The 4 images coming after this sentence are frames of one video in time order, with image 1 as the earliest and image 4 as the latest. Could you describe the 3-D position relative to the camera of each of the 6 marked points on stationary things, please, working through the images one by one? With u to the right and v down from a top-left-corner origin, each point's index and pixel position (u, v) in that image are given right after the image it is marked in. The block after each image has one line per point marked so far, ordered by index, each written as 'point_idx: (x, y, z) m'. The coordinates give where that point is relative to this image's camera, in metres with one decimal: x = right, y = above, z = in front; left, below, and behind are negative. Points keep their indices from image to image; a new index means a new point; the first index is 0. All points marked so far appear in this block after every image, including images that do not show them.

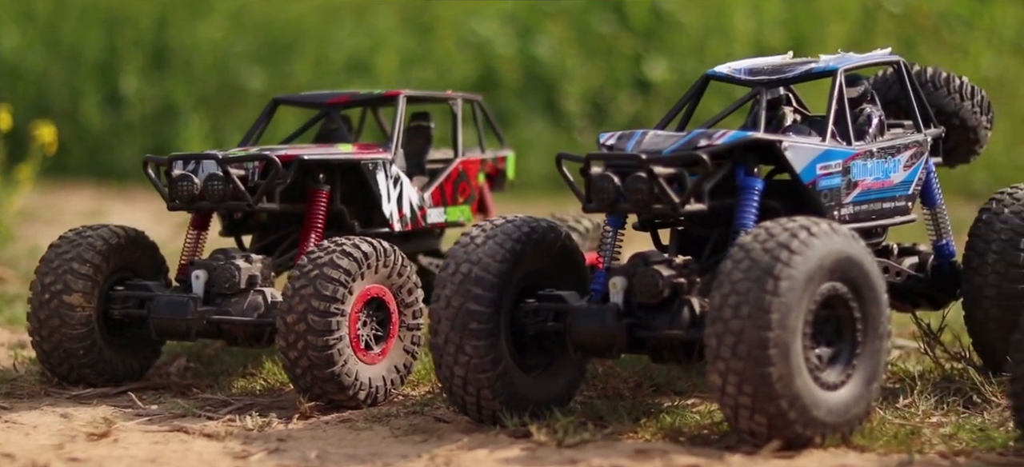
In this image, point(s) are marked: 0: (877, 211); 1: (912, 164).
0: (+1.8, +0.1, +5.6) m
1: (+2.0, +0.3, +5.8) m
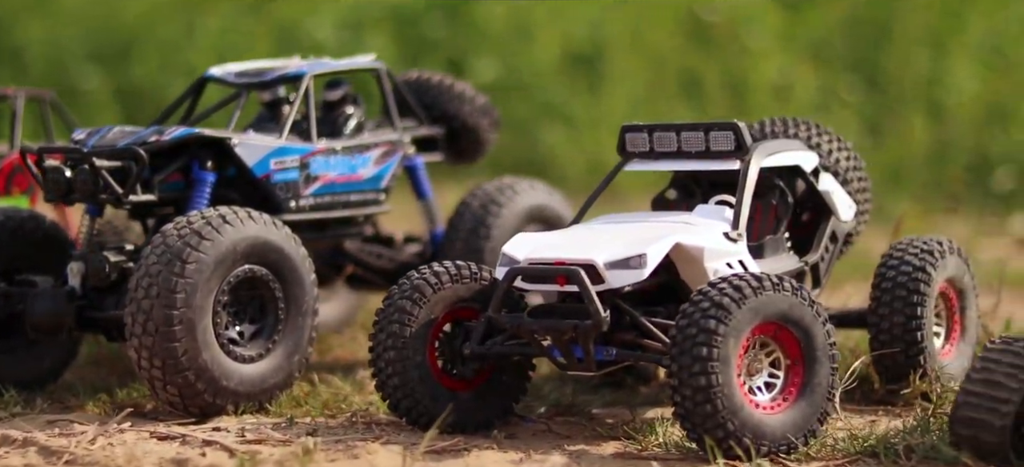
0: (-0.9, +0.2, +6.2) m
1: (-0.7, +0.4, +6.4) m
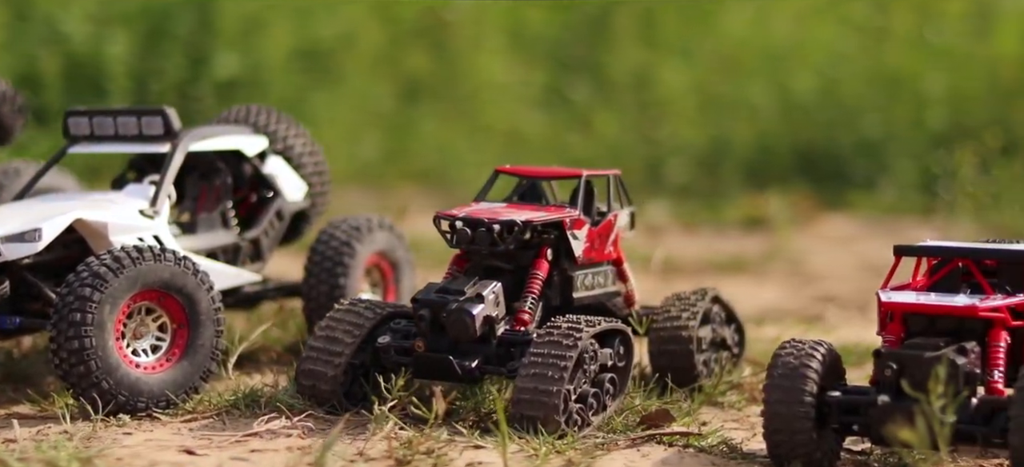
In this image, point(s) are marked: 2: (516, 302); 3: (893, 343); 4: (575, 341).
0: (-3.7, +0.3, +6.2) m
1: (-3.6, +0.5, +6.4) m
2: (0.0, -0.3, +4.8) m
3: (+1.4, -0.4, +4.1) m
4: (+0.2, -0.4, +4.4) m
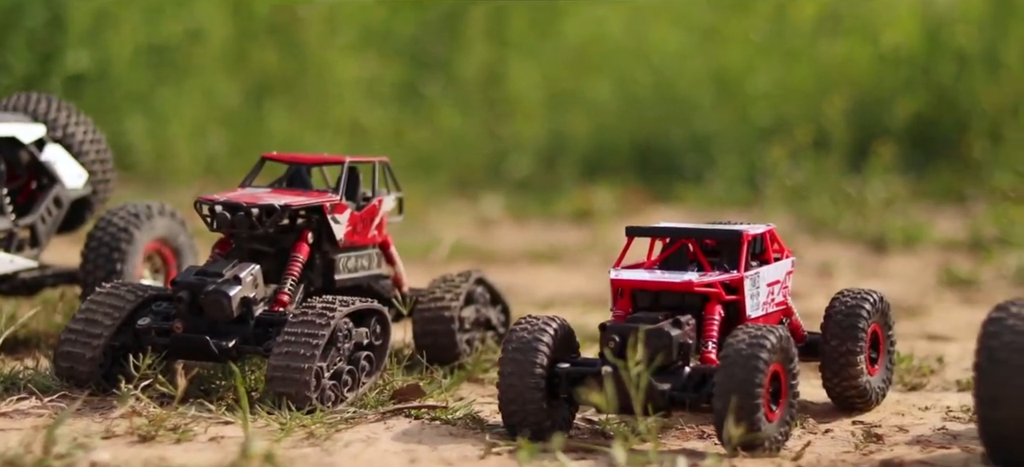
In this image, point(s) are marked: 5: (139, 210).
0: (-4.8, +0.3, +5.9) m
1: (-4.7, +0.6, +6.1) m
2: (-1.0, -0.2, +4.9) m
3: (+0.4, -0.3, +4.4) m
4: (-0.7, -0.3, +4.5) m
5: (-1.9, +0.1, +5.9) m
